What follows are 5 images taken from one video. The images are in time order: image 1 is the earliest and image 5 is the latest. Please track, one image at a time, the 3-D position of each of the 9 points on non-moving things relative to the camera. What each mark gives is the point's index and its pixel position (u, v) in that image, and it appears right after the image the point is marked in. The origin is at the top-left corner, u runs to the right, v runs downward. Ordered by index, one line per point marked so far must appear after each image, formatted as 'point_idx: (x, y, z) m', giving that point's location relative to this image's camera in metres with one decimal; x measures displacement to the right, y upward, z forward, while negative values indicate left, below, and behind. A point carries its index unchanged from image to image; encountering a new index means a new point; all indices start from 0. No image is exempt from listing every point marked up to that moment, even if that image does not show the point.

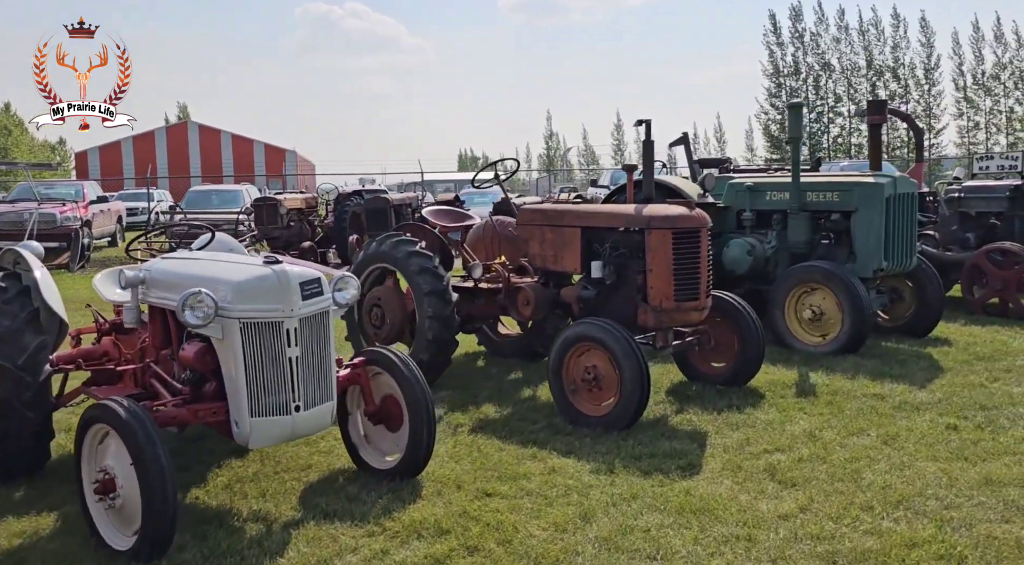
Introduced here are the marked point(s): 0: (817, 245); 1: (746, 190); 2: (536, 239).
0: (+2.3, +0.3, +6.7) m
1: (+1.9, +0.7, +7.0) m
2: (+0.1, +0.3, +5.2) m
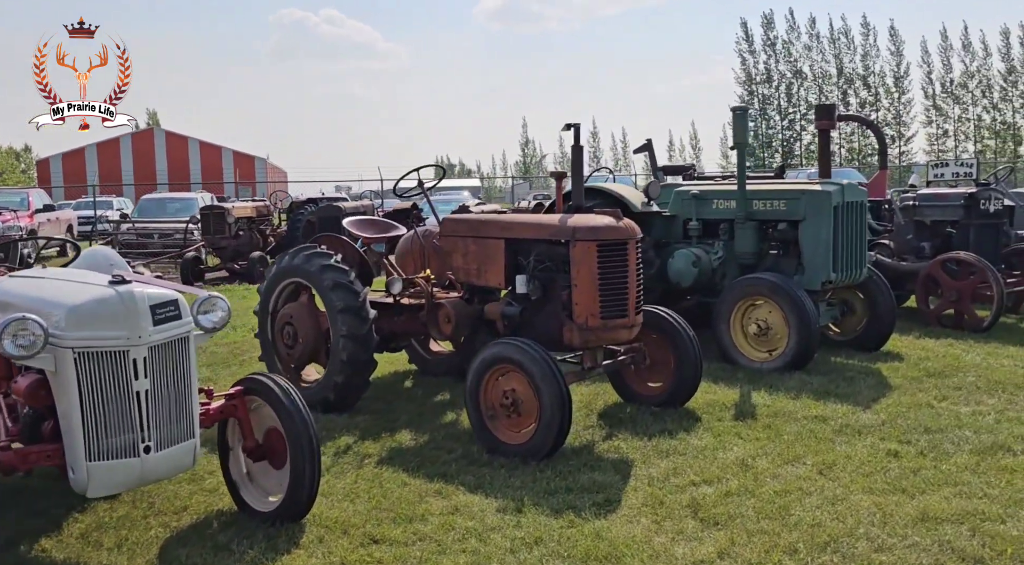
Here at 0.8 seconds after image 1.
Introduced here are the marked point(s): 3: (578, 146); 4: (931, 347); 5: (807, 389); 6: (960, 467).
0: (+1.9, +0.2, +6.4) m
1: (+1.4, +0.7, +6.7) m
2: (-0.3, +0.2, +4.9) m
3: (+0.4, +0.8, +4.8) m
4: (+3.2, -0.5, +6.6) m
5: (+1.8, -0.6, +5.3) m
6: (+1.9, -0.8, +3.7) m
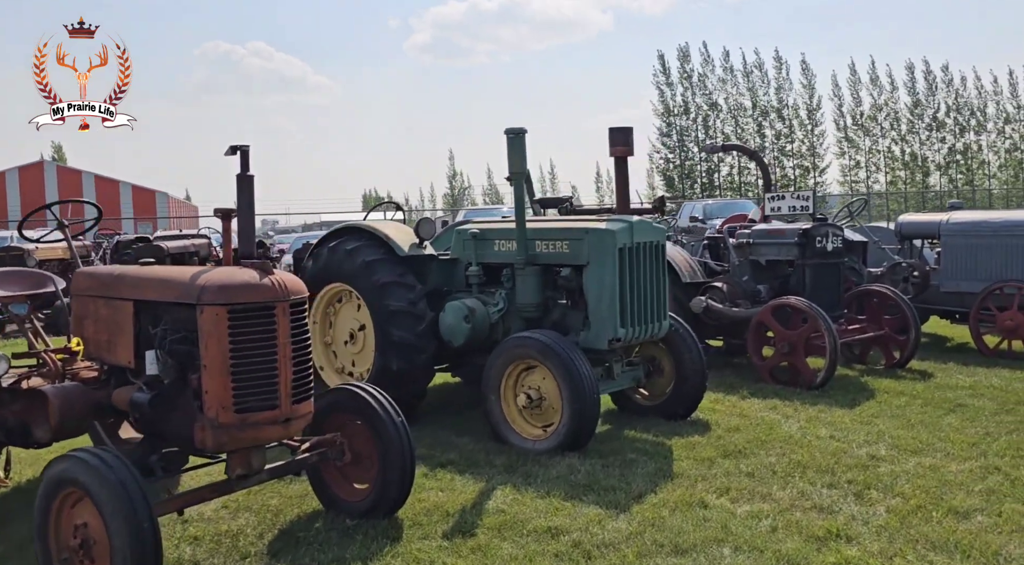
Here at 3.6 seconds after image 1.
0: (+0.2, -0.2, +5.4) m
1: (-0.3, +0.3, +5.7) m
2: (-1.8, -0.2, +3.7) m
3: (-1.1, +0.4, +3.7) m
4: (+1.5, -0.9, +5.7) m
5: (+0.3, -1.0, +4.2) m
6: (+0.5, -1.0, +2.7) m
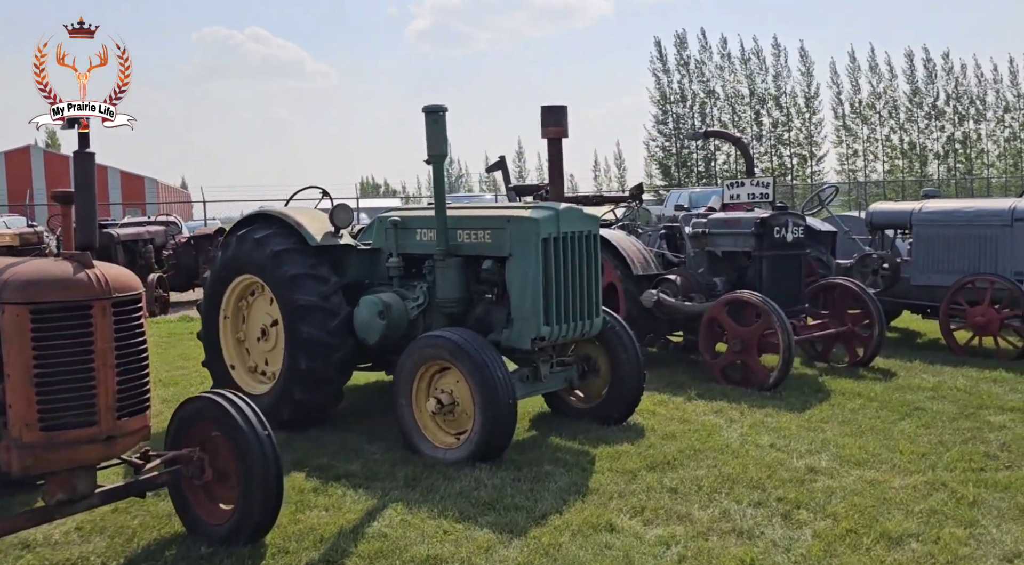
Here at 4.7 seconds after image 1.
0: (-0.2, -0.1, +5.0) m
1: (-0.7, +0.3, +5.2) m
2: (-2.2, -0.1, +3.2) m
3: (-1.6, +0.5, +3.2) m
4: (+1.1, -0.8, +5.3) m
5: (-0.2, -0.9, +3.8) m
6: (+0.1, -1.0, +2.3) m
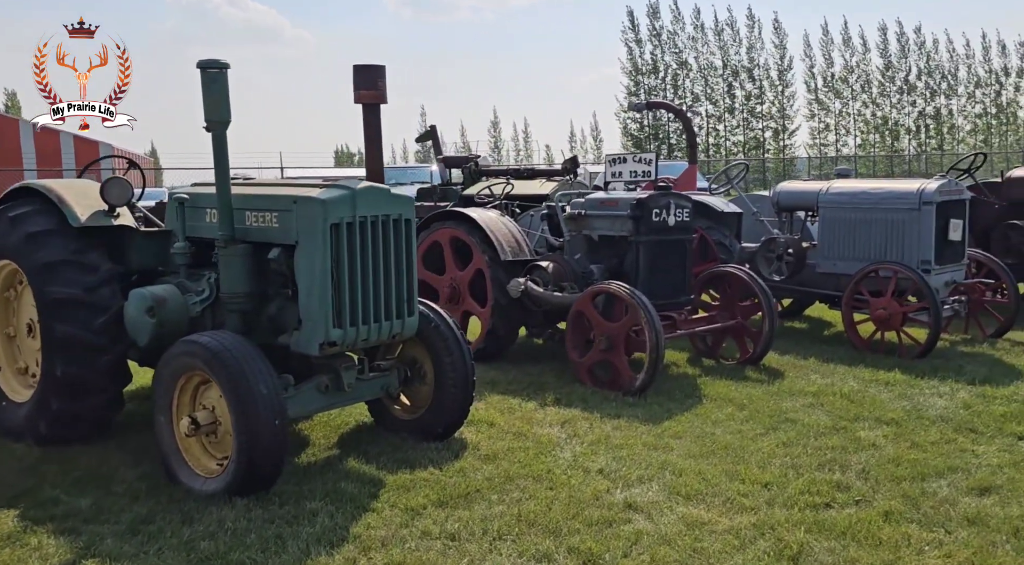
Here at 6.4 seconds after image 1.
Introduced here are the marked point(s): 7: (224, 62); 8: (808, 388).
0: (-1.2, -0.1, +4.2) m
1: (-1.7, +0.4, +4.4) m
2: (-3.1, -0.1, +2.4) m
3: (-2.5, +0.5, +2.4) m
4: (+0.1, -0.8, +4.6) m
5: (-1.1, -0.9, +3.1) m
6: (-0.8, -1.1, +1.6) m
7: (-1.3, +1.0, +4.0) m
8: (+1.8, -0.7, +5.4) m
